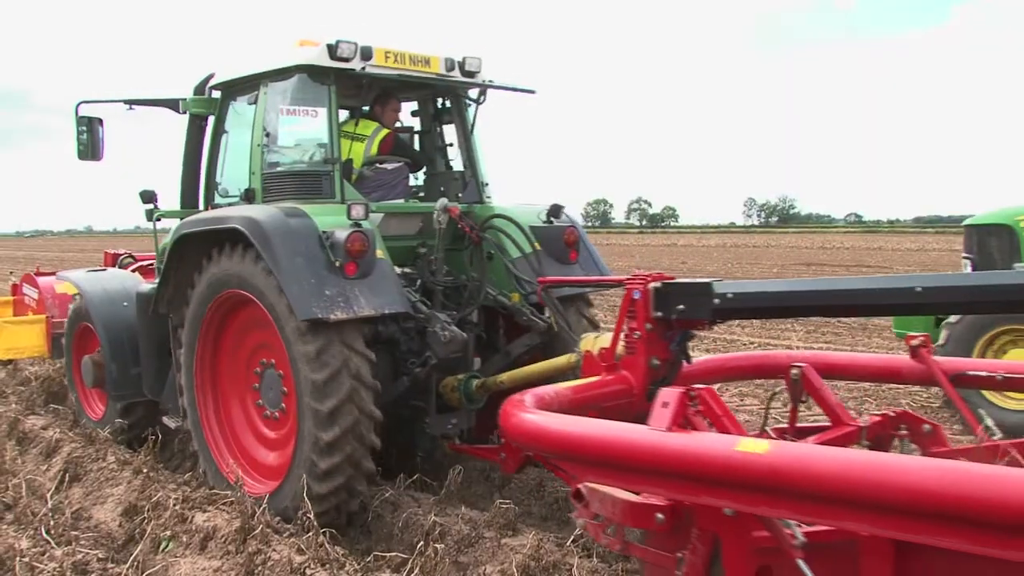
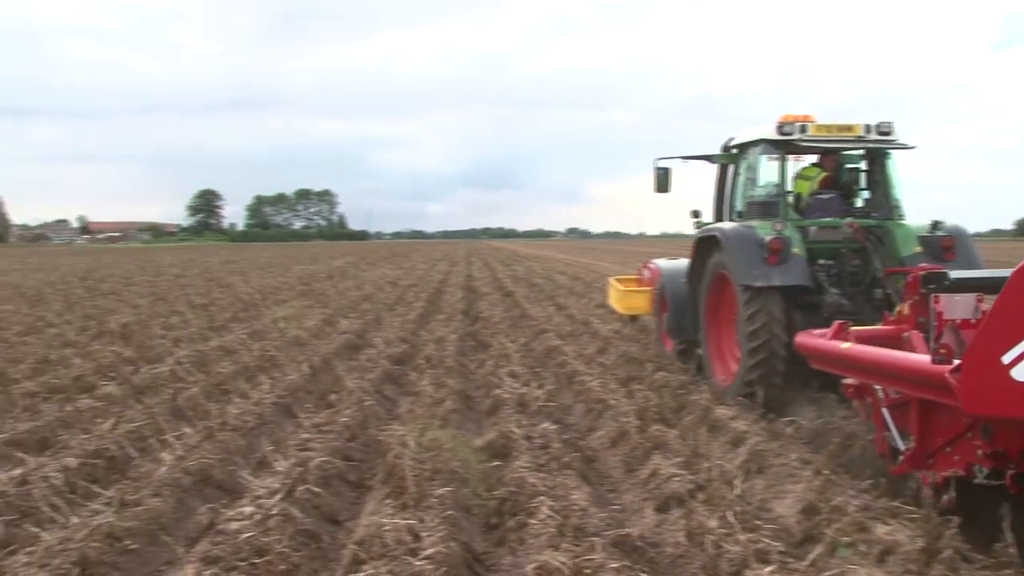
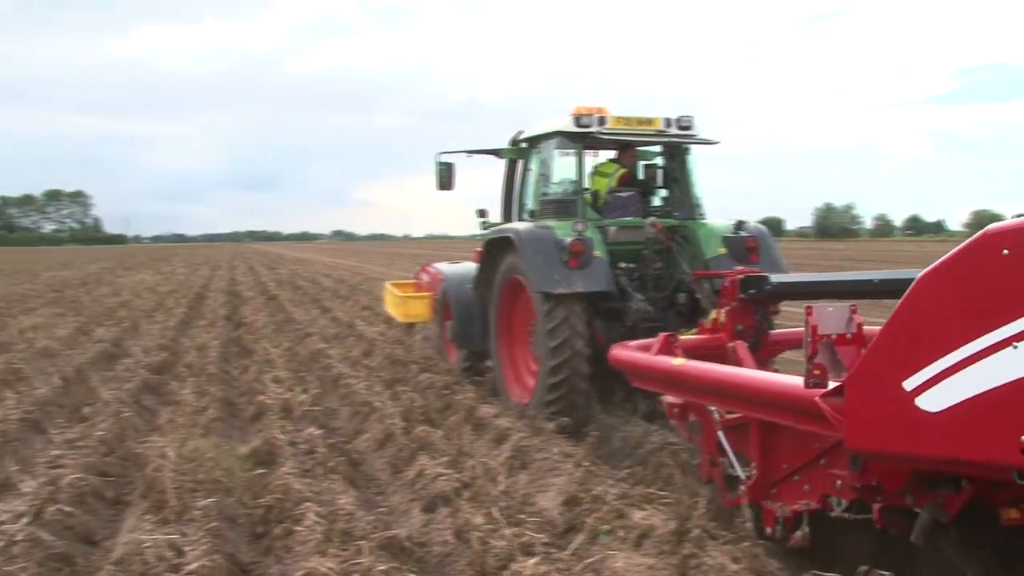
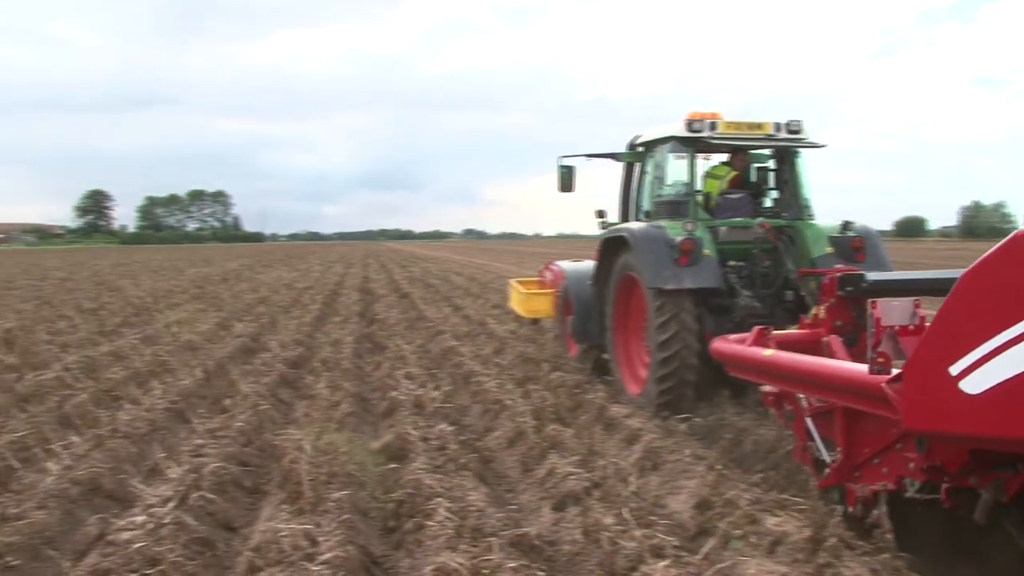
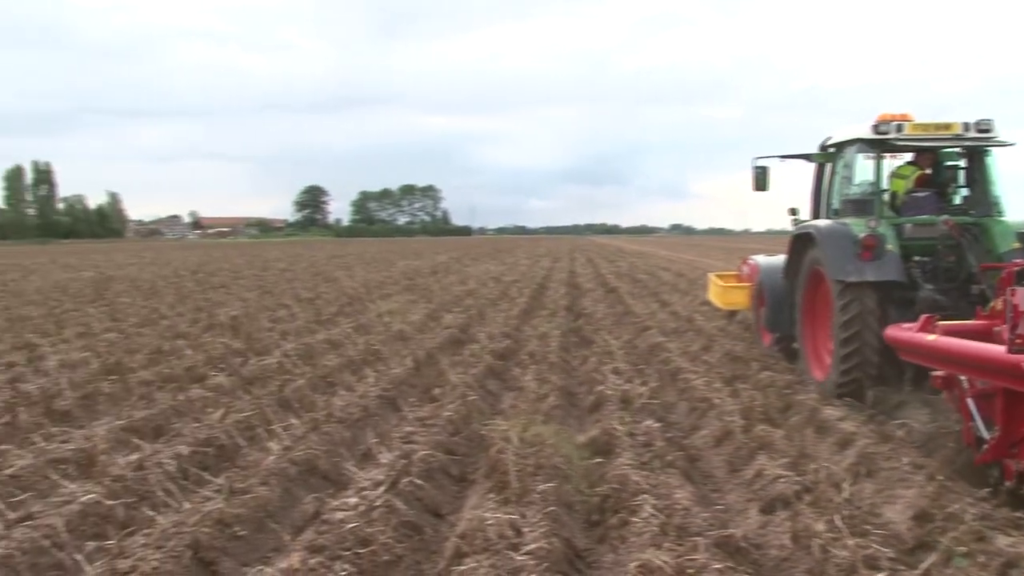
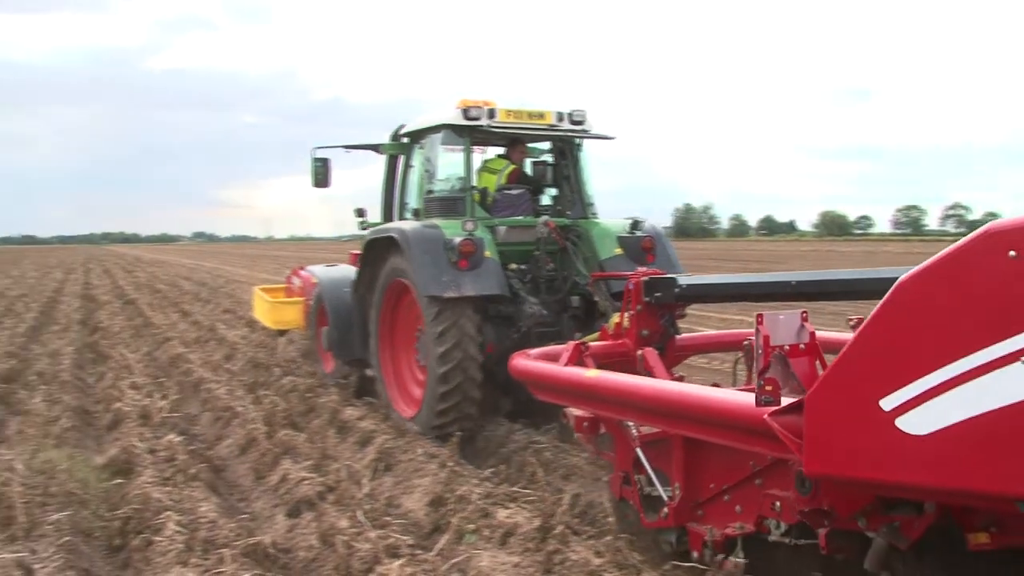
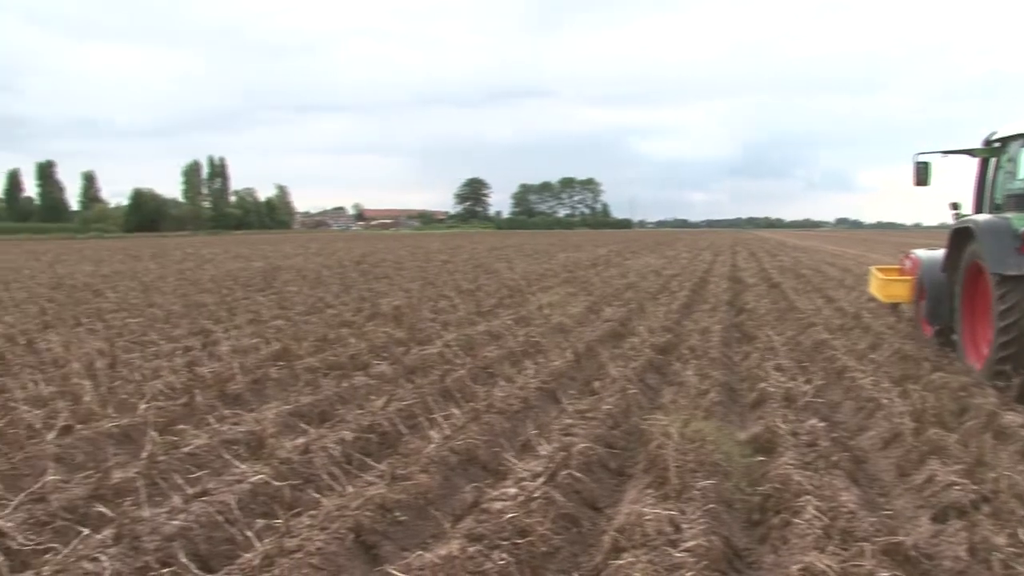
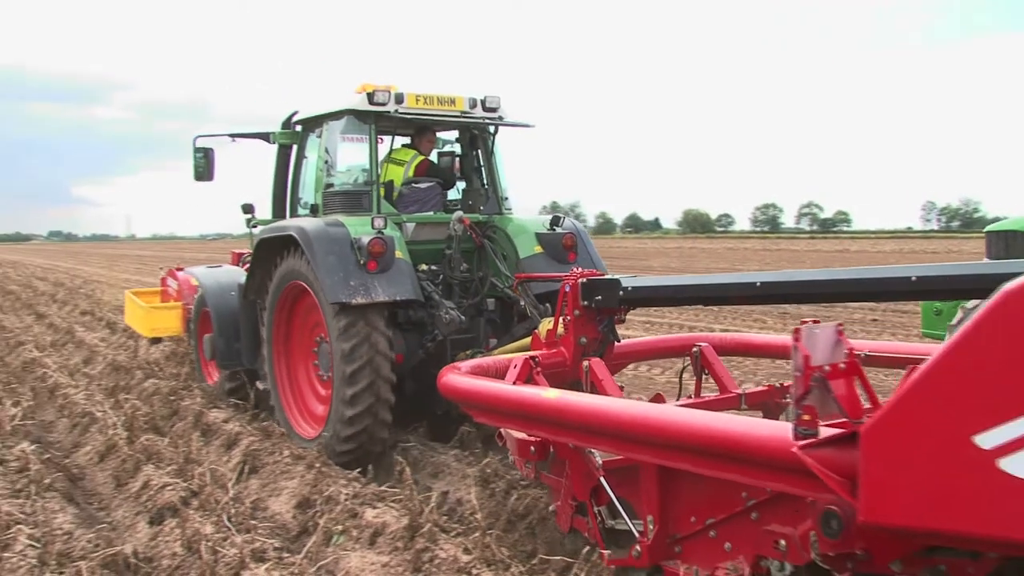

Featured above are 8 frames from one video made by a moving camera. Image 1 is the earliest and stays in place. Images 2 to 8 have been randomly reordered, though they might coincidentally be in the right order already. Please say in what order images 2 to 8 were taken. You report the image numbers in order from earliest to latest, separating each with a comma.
8, 6, 3, 4, 2, 5, 7
